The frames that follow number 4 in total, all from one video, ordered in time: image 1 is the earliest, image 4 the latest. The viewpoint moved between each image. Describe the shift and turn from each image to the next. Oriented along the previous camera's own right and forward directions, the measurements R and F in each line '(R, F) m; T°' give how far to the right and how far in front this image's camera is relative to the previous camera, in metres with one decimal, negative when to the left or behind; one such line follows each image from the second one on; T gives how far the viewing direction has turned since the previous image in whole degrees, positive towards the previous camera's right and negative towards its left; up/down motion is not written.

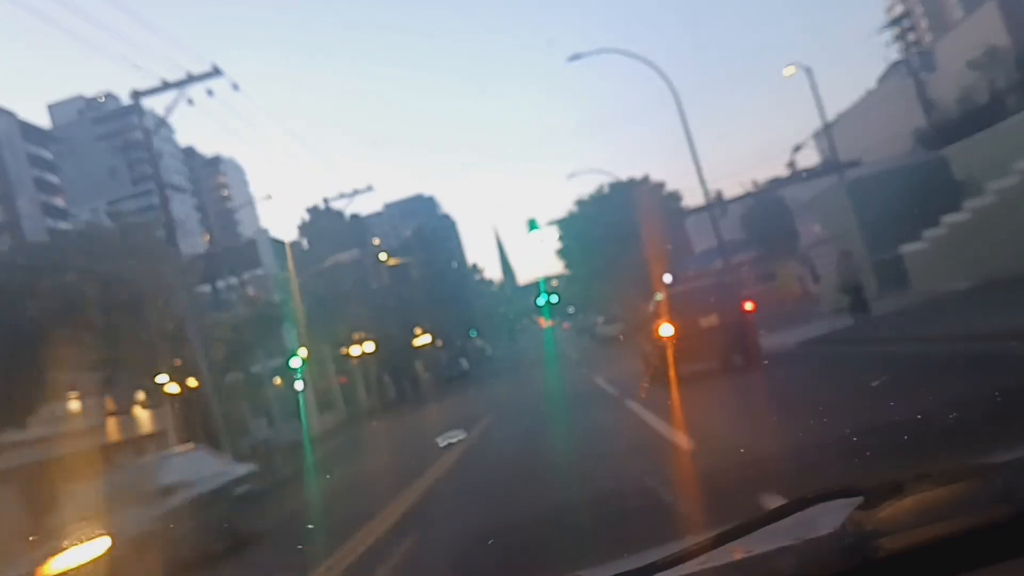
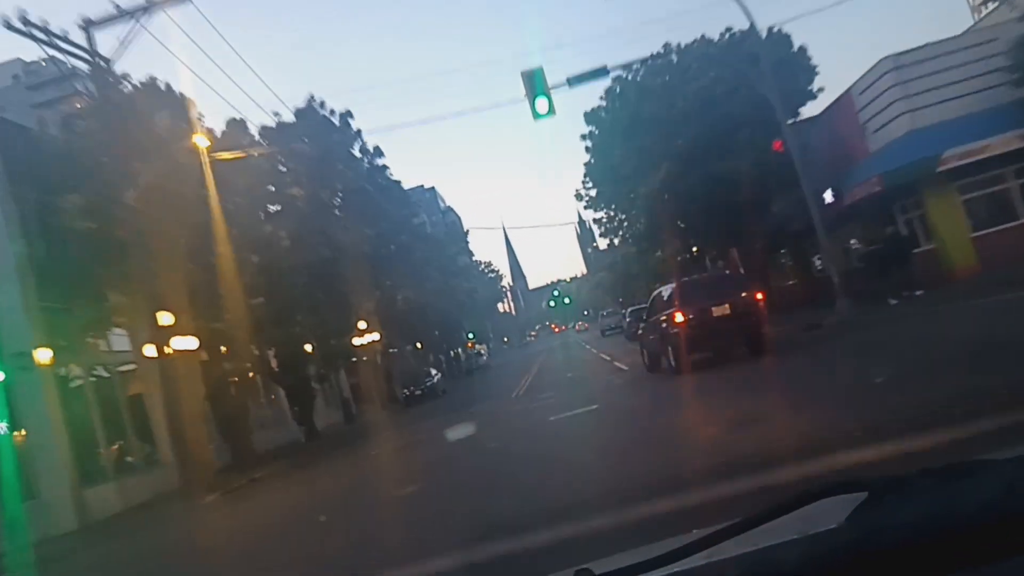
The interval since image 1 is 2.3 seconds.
(+0.5, +15.4) m; -1°
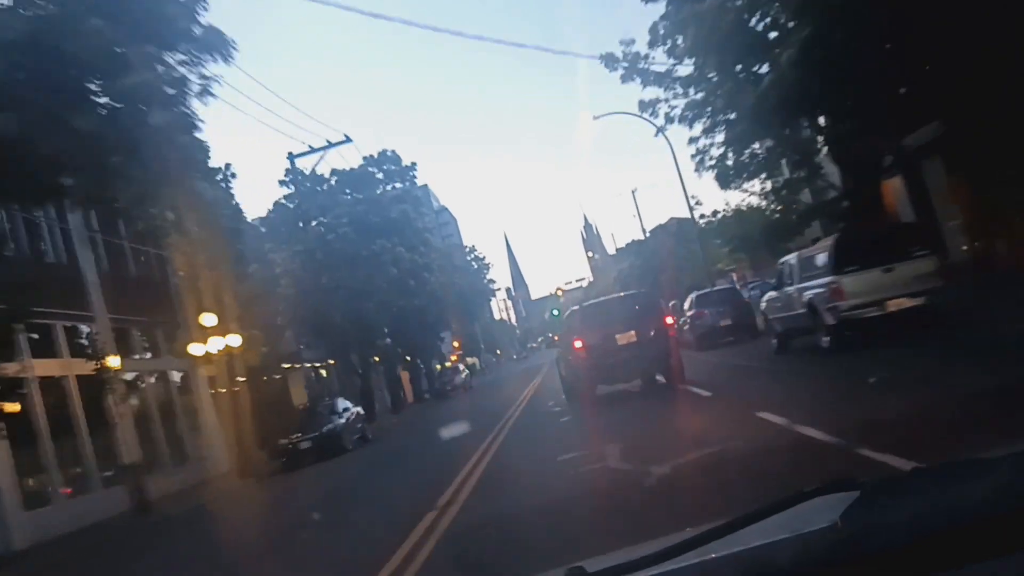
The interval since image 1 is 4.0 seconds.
(+0.5, +11.9) m; 0°
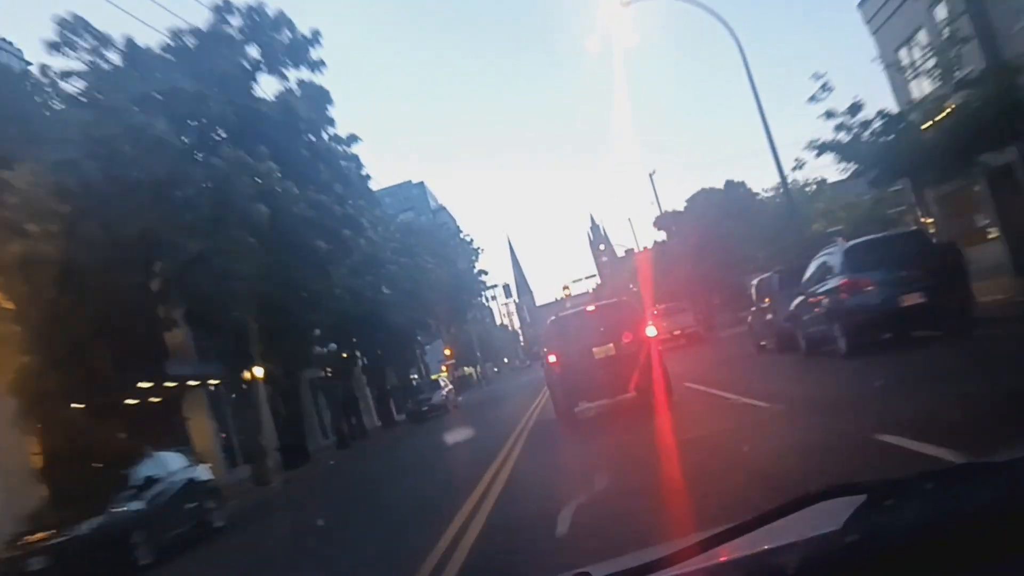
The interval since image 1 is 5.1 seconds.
(+0.3, +7.3) m; 0°
